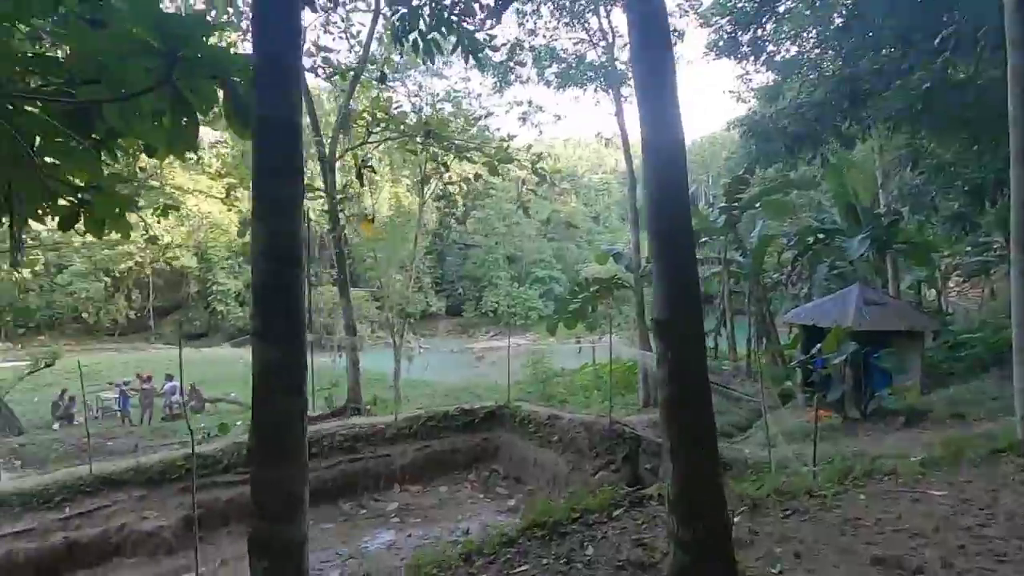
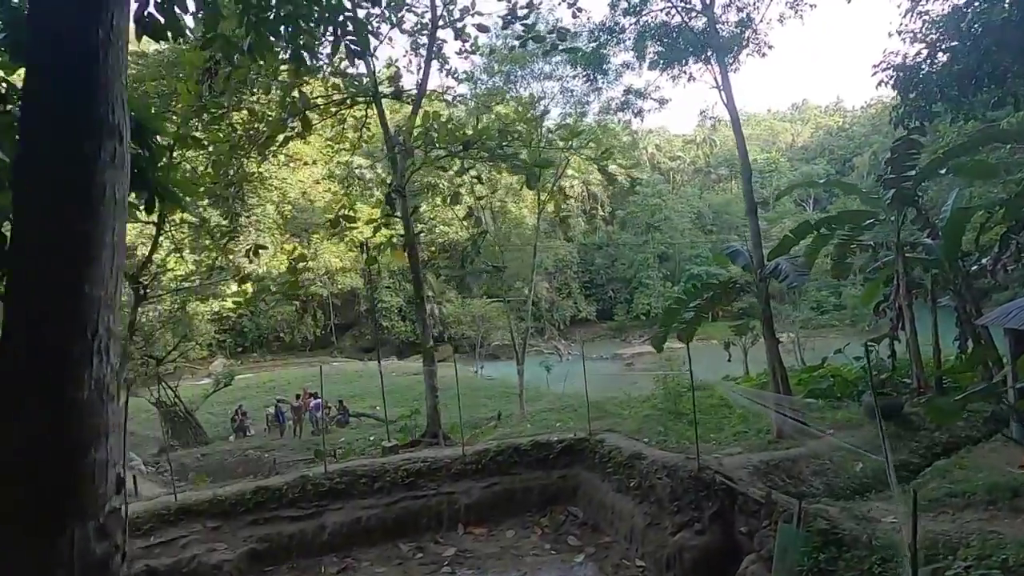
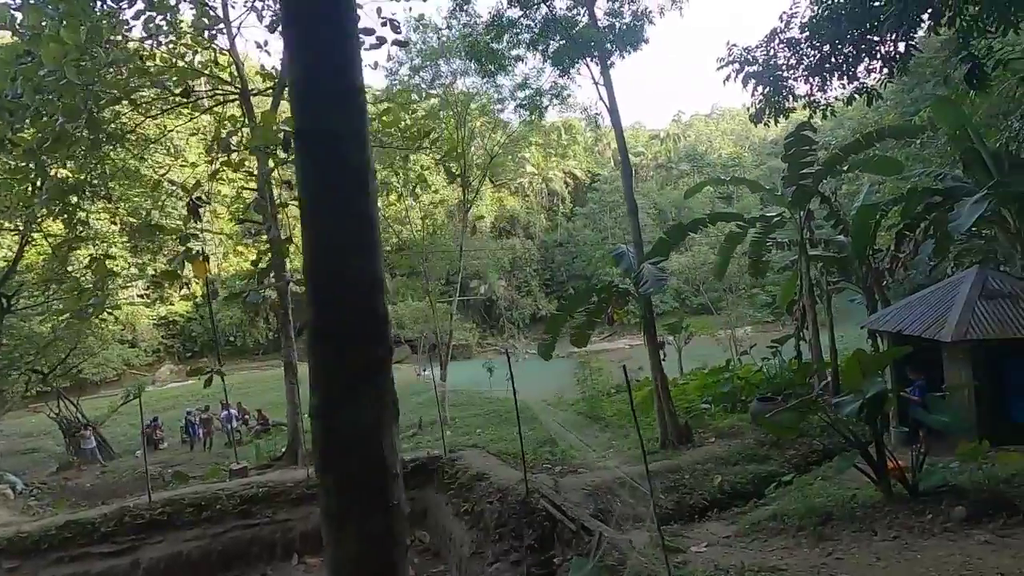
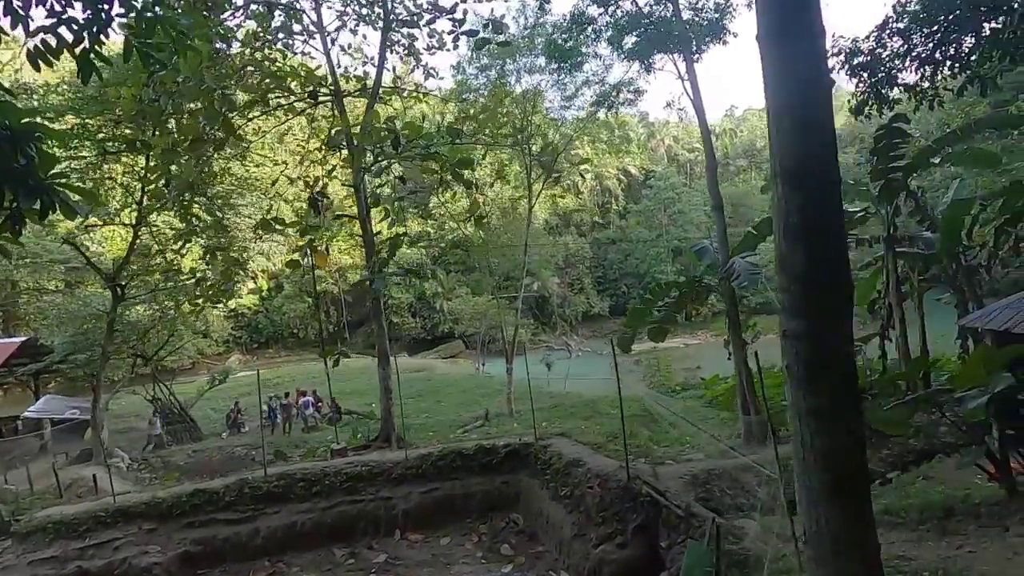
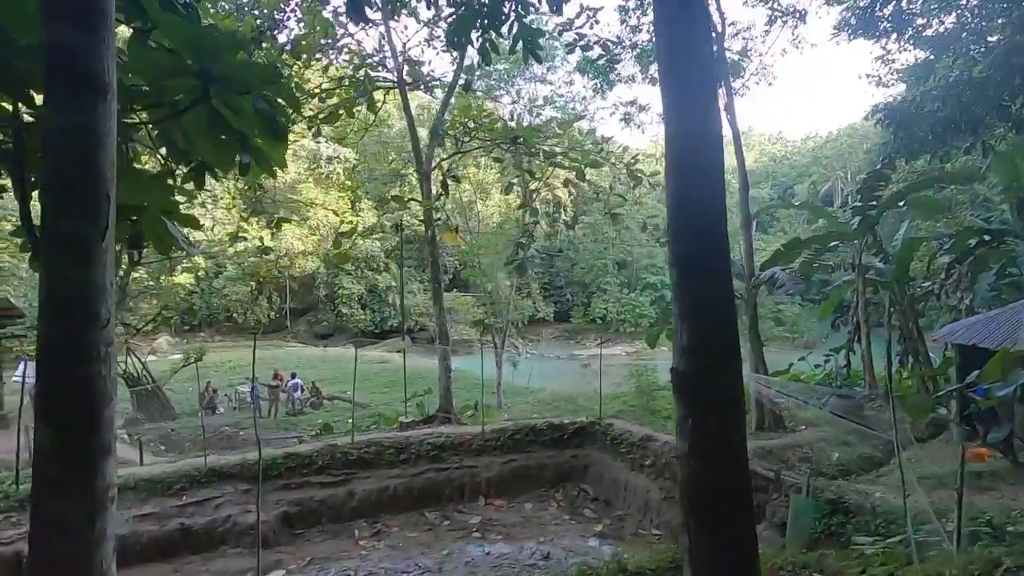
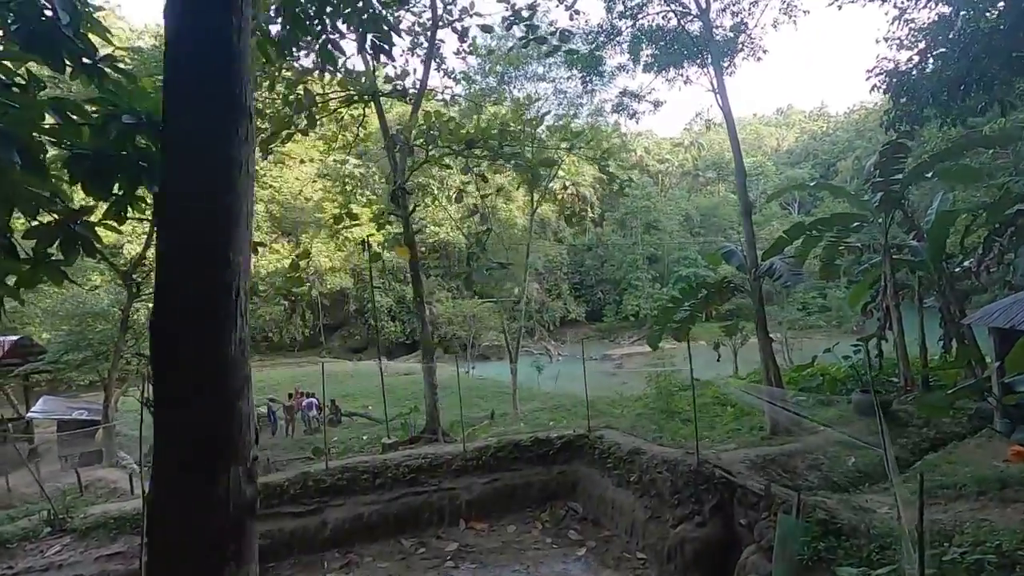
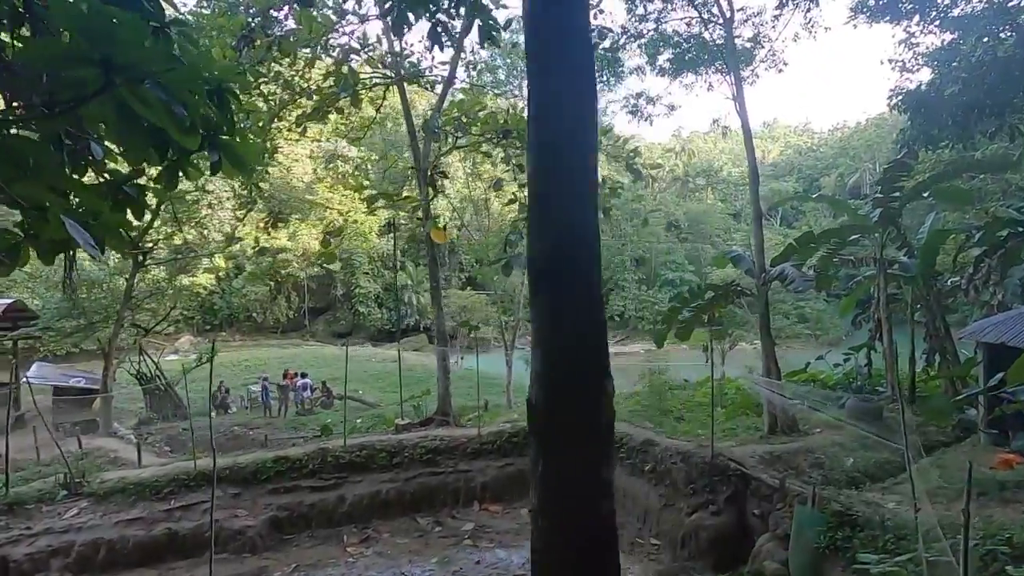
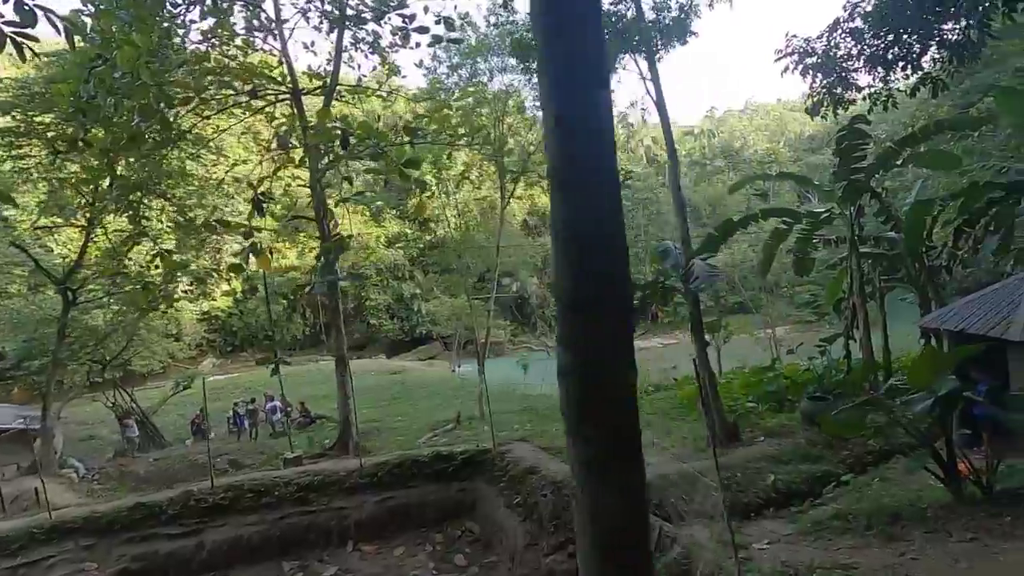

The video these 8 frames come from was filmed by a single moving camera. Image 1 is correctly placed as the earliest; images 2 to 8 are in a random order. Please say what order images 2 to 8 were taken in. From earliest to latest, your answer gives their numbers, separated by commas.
5, 7, 6, 2, 4, 8, 3
